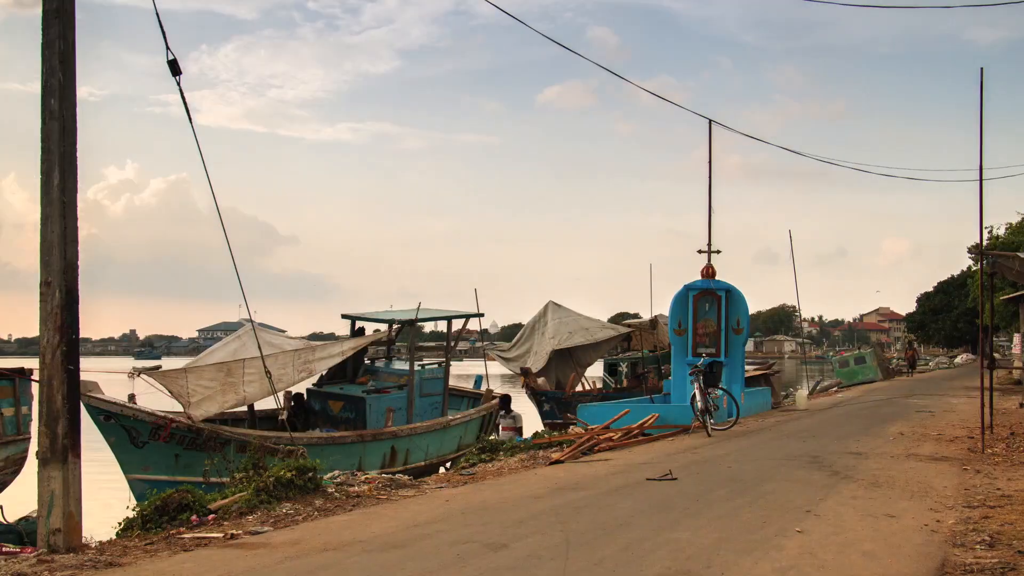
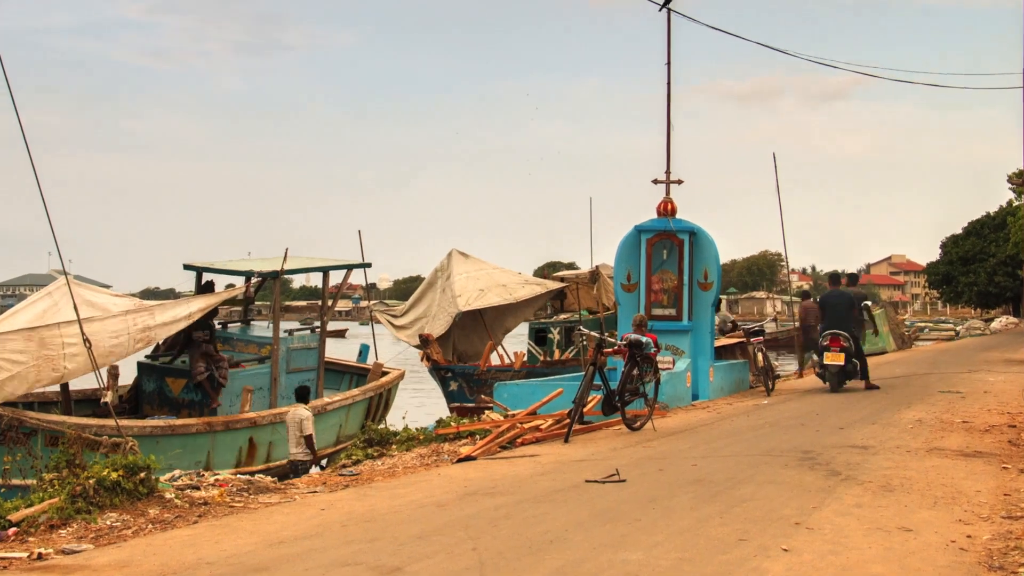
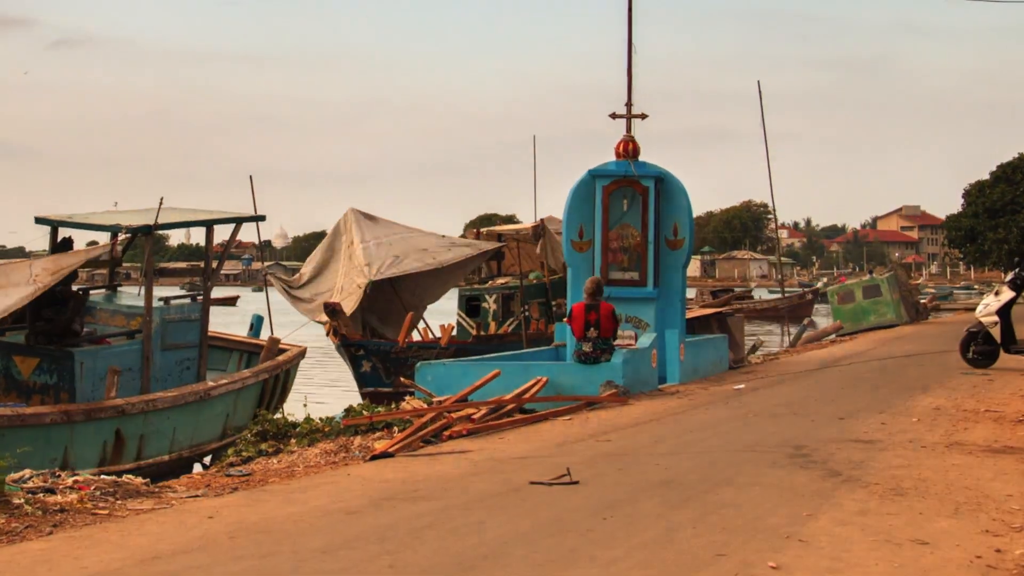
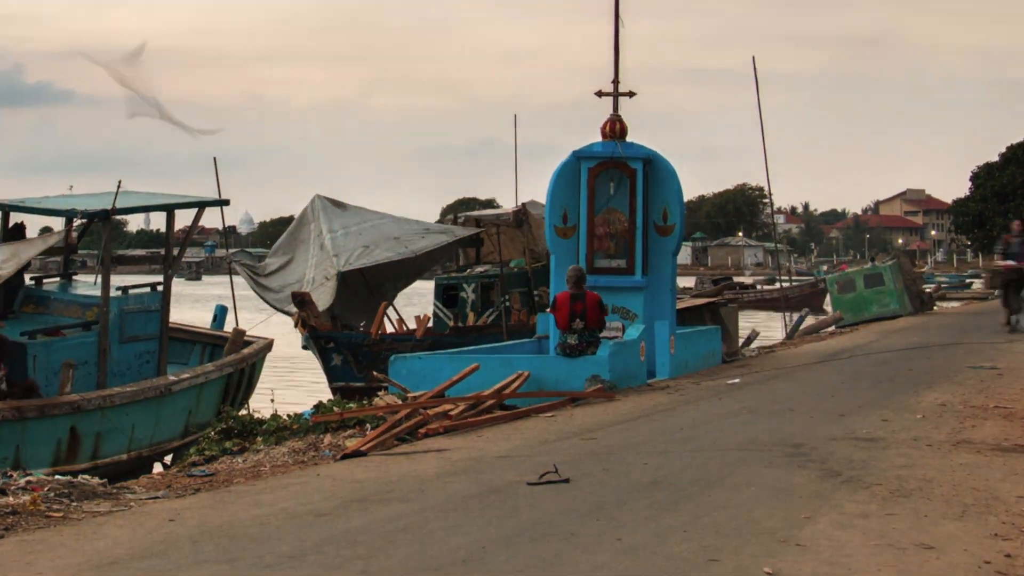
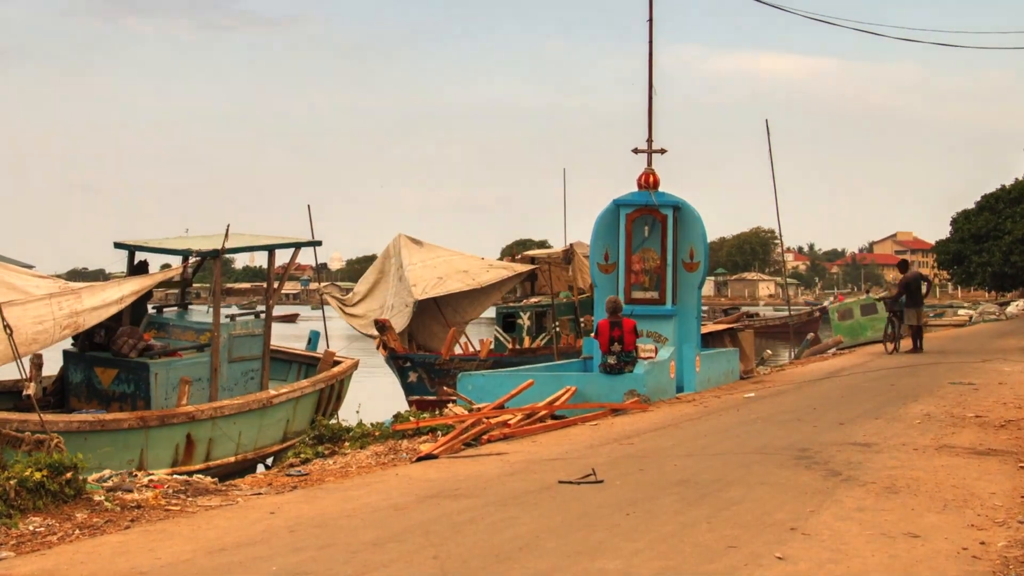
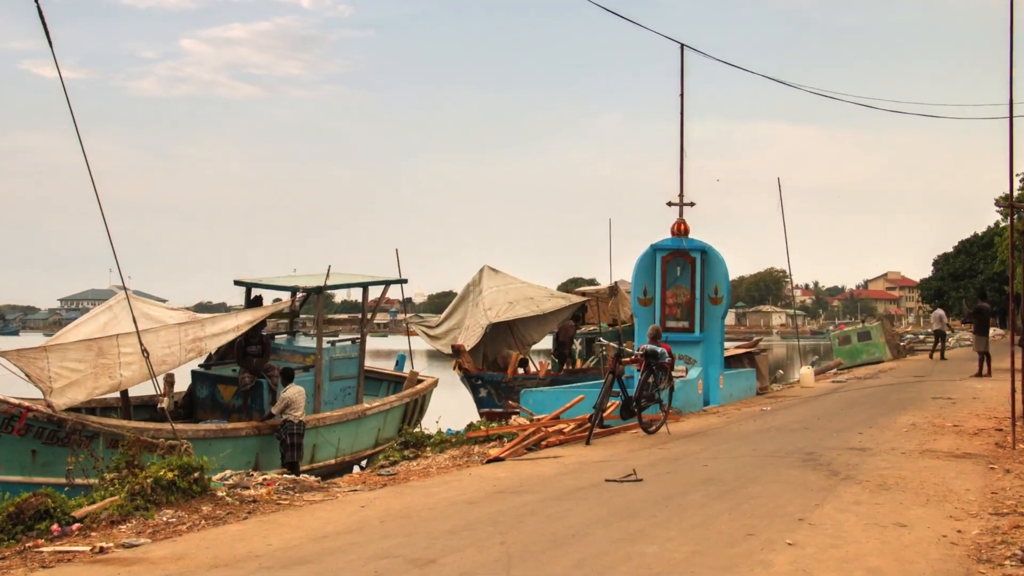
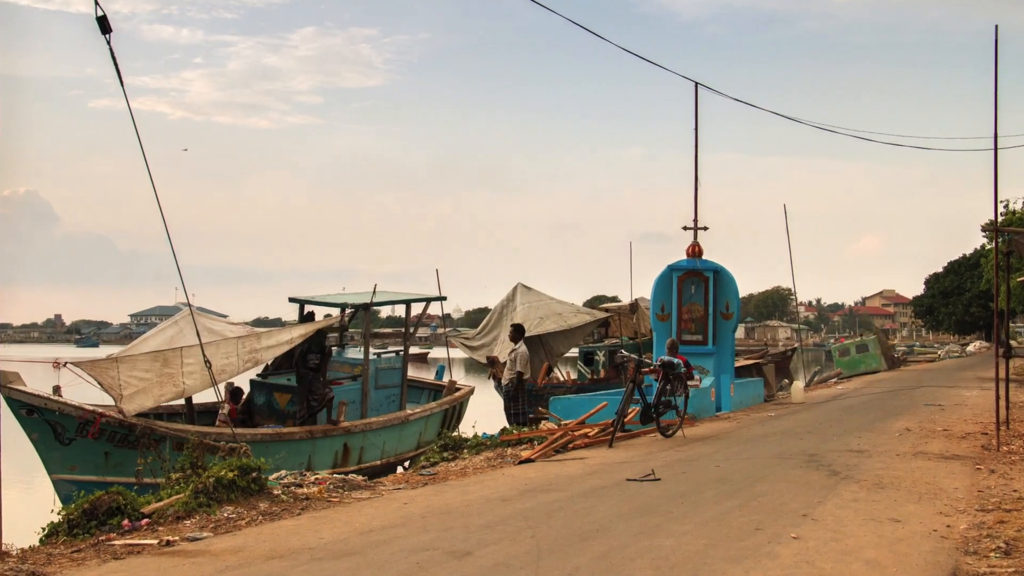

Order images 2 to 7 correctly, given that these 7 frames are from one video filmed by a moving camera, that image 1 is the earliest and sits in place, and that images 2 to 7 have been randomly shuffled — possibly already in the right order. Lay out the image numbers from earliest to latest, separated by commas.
7, 6, 2, 5, 3, 4
